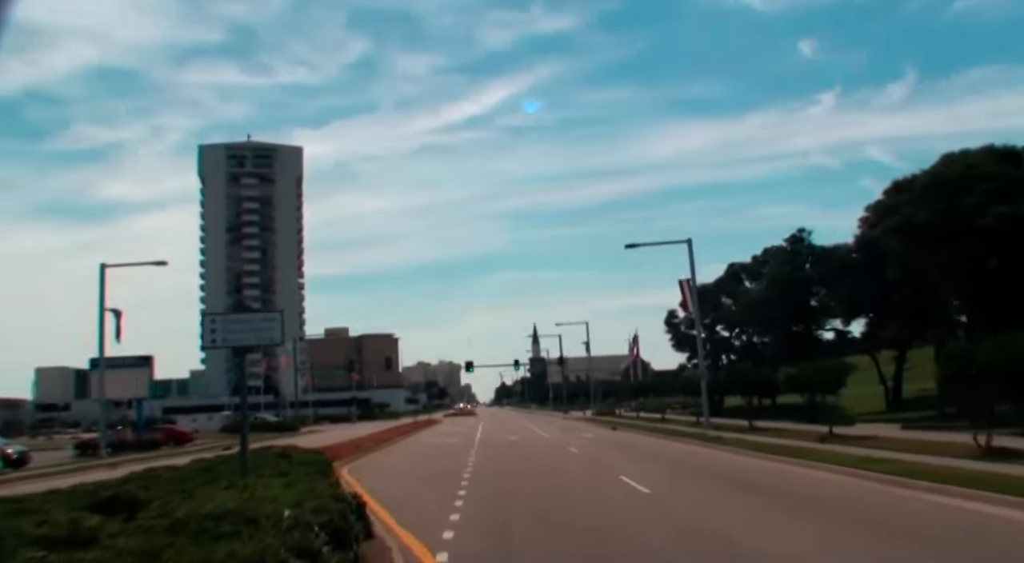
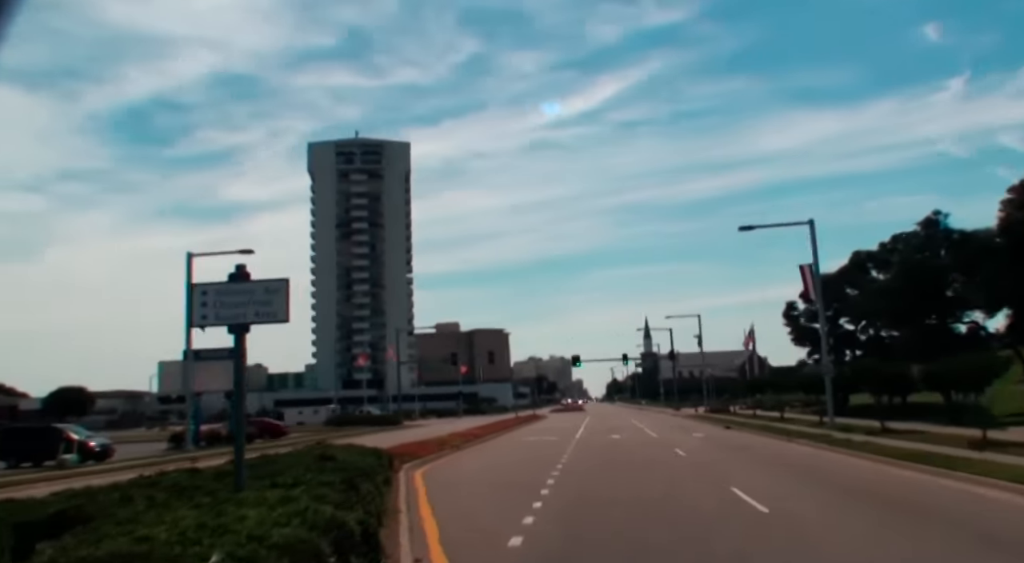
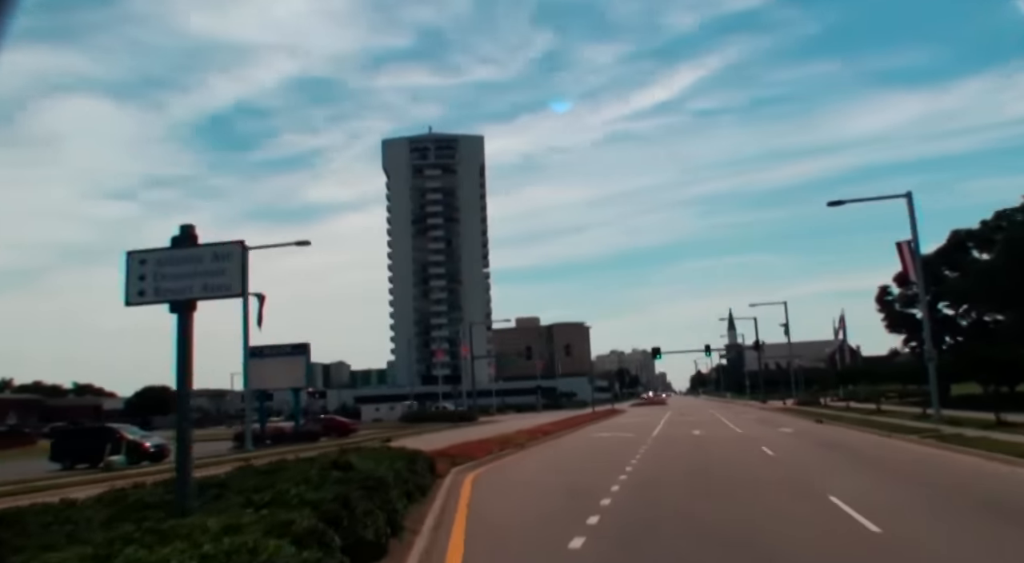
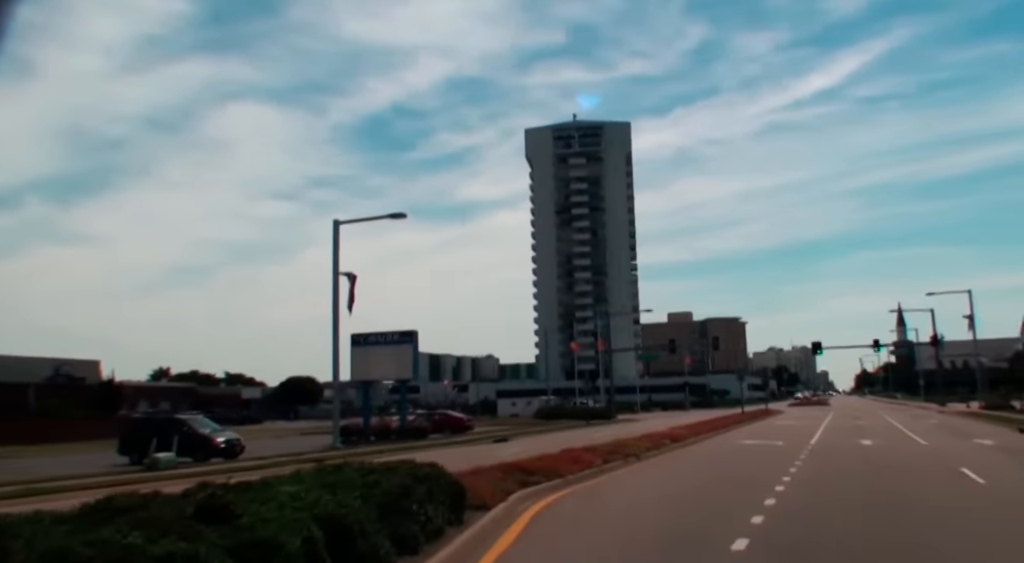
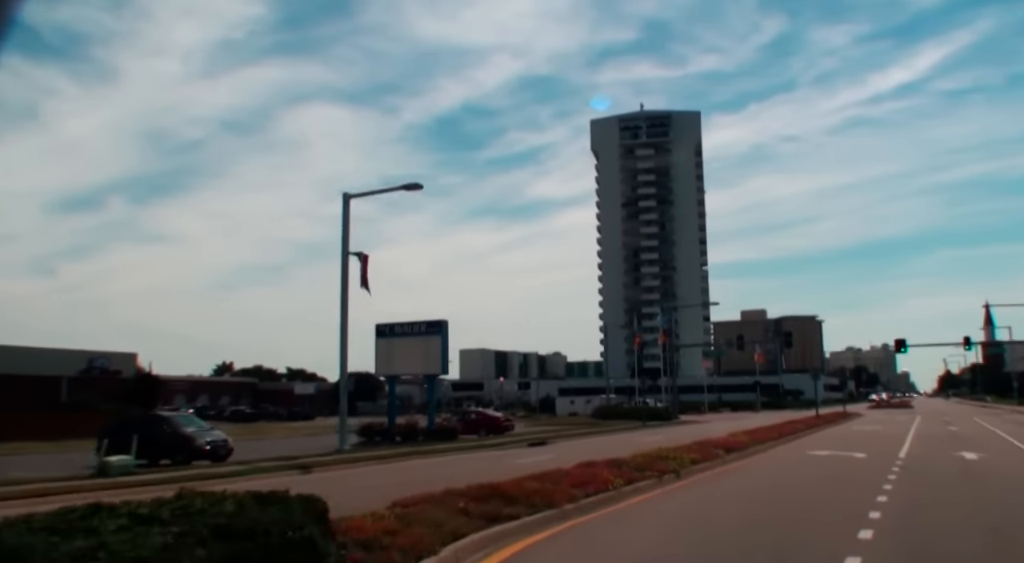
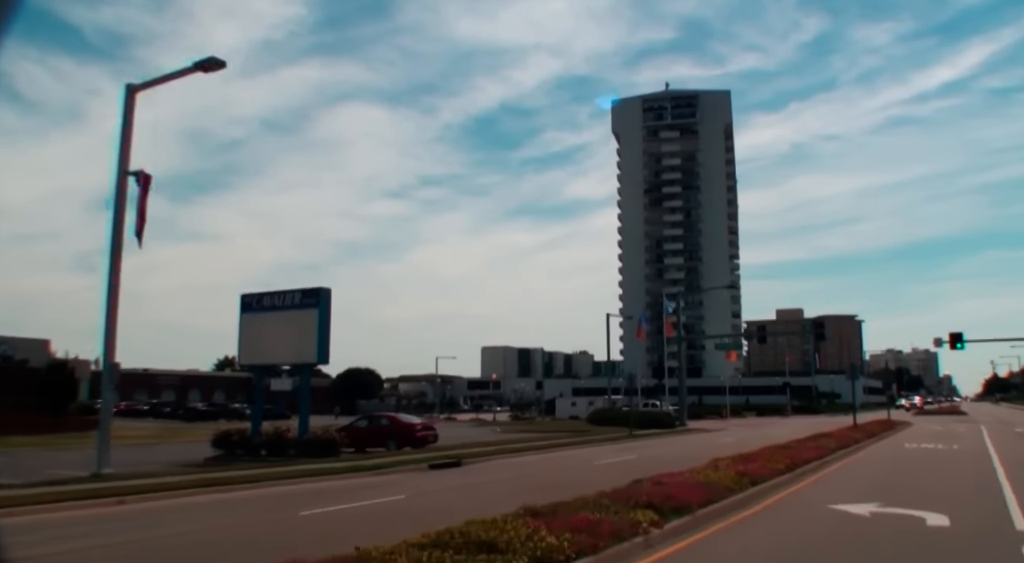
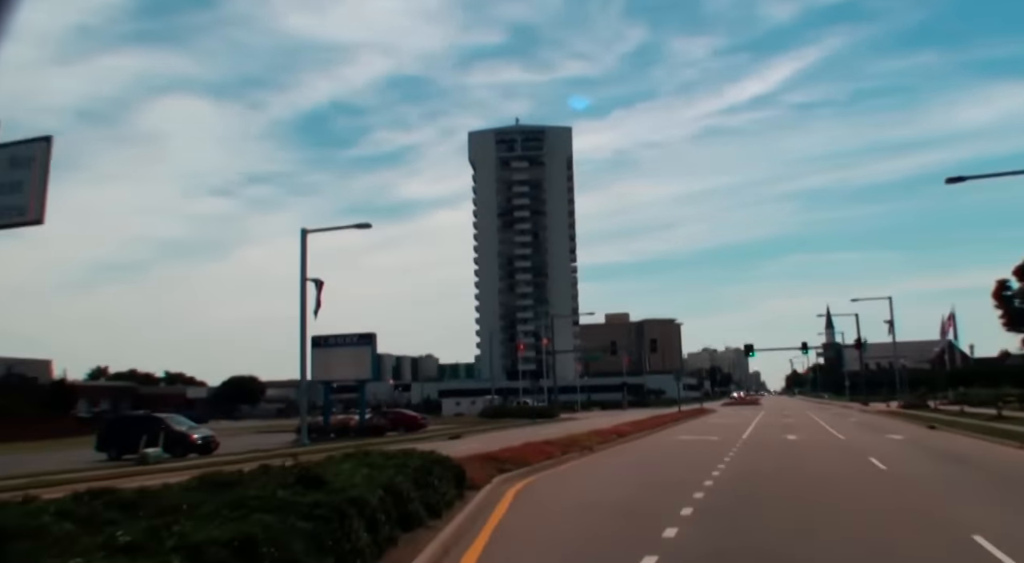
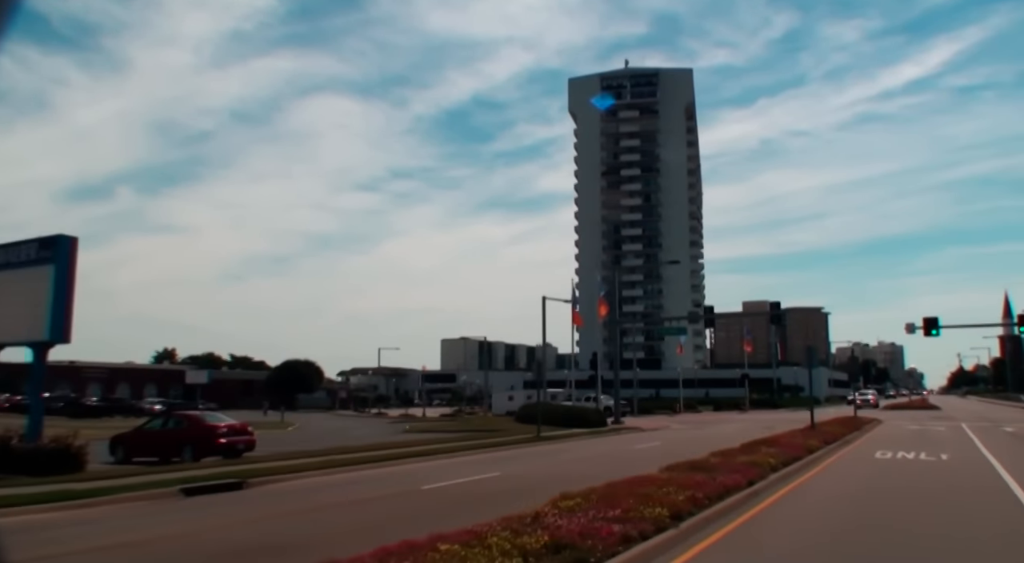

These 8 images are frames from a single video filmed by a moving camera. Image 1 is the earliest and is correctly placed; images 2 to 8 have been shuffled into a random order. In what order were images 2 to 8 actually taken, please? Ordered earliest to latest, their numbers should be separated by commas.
2, 3, 7, 4, 5, 6, 8
